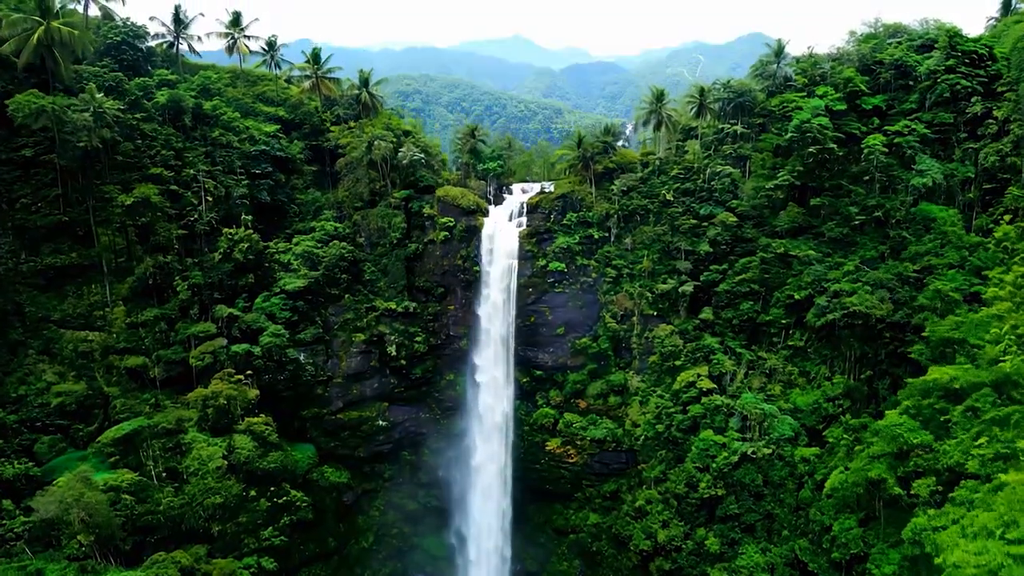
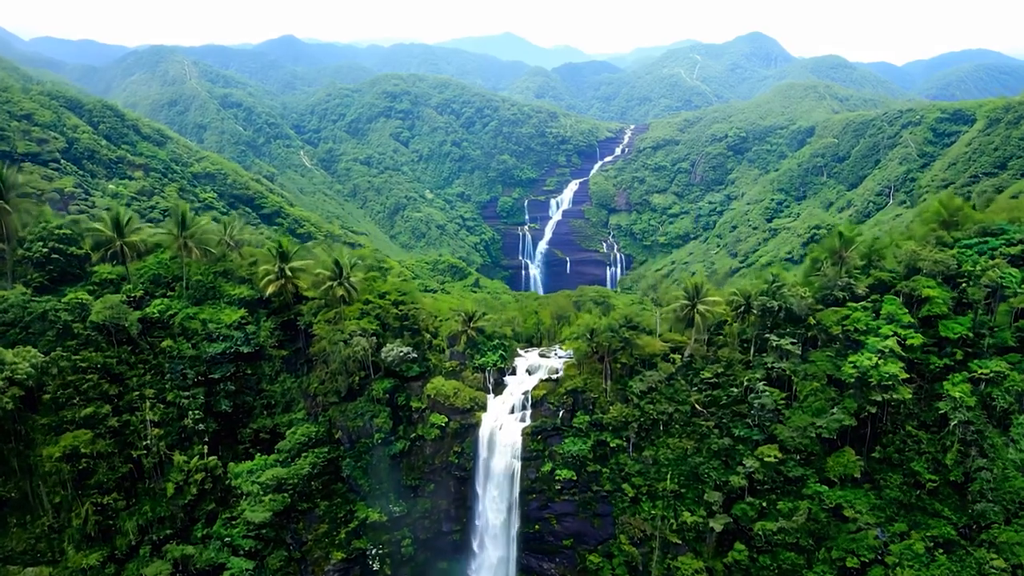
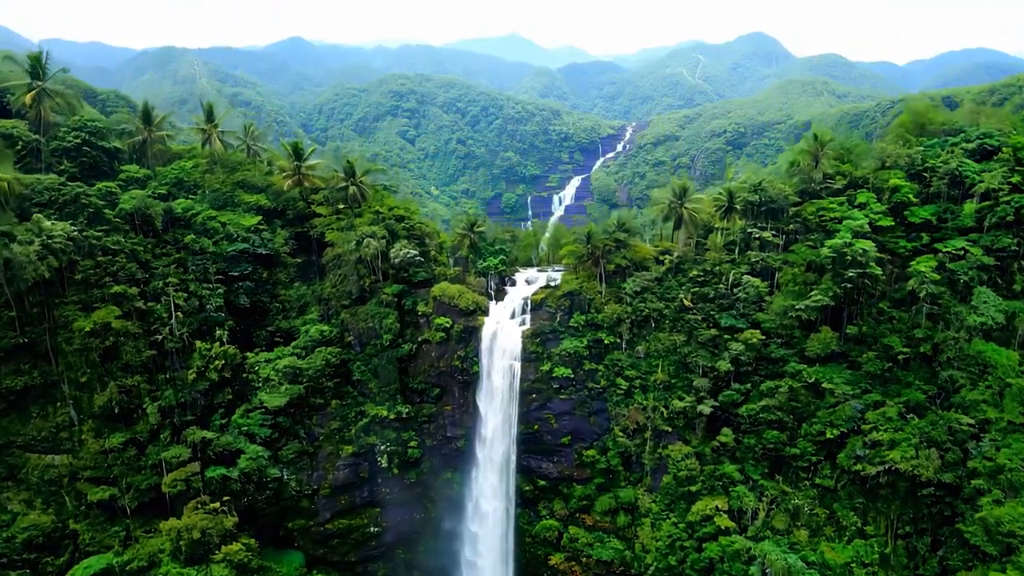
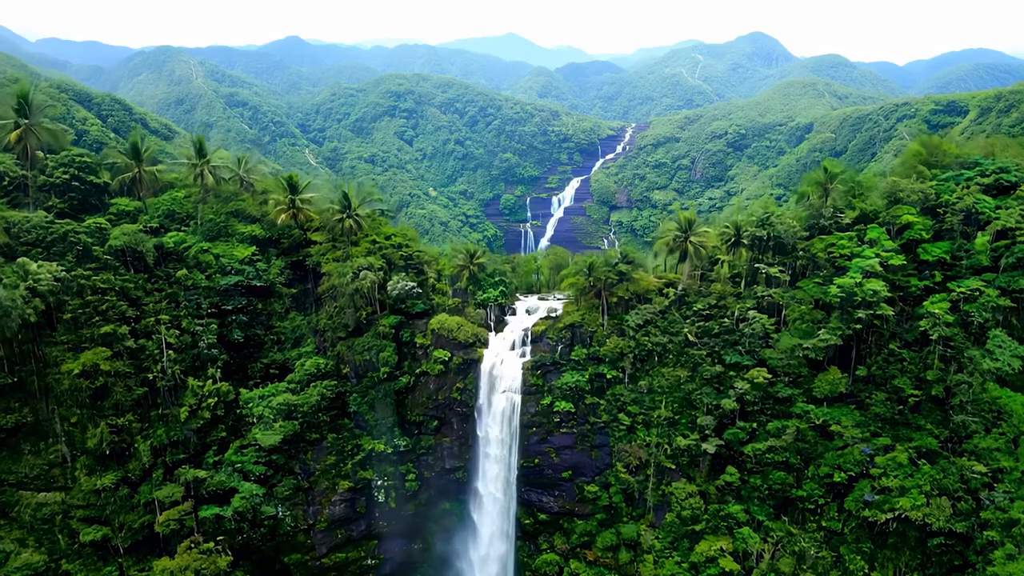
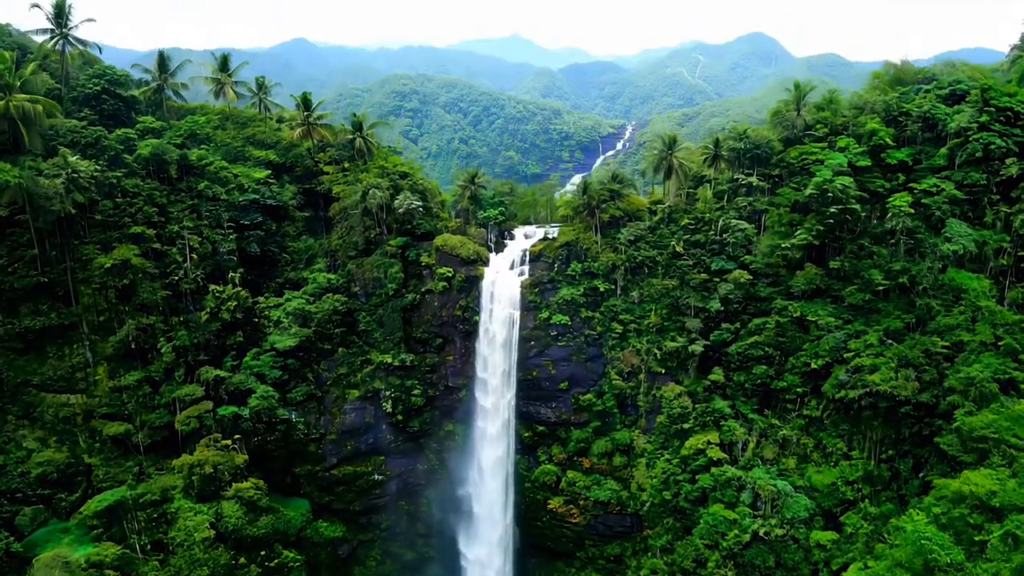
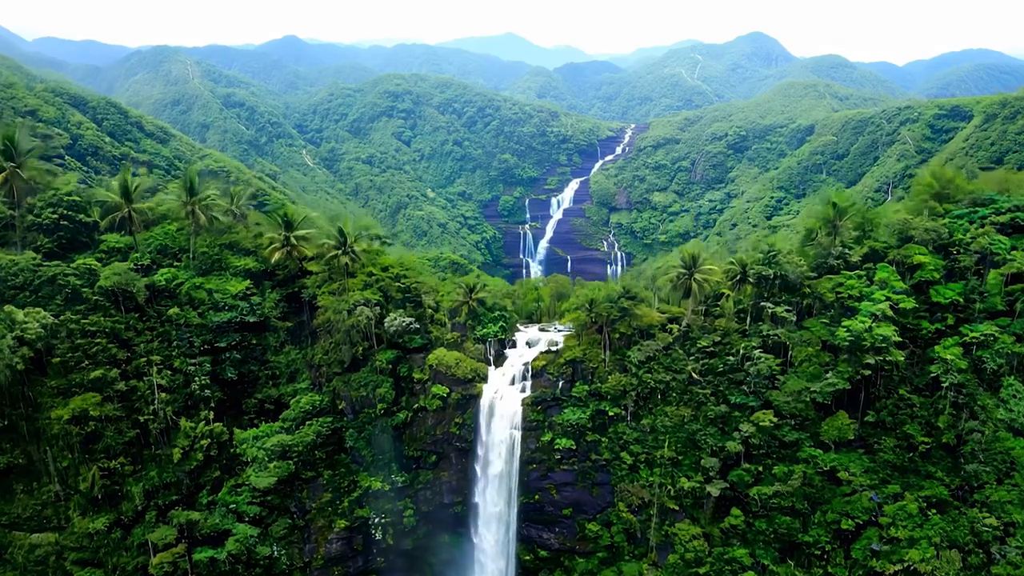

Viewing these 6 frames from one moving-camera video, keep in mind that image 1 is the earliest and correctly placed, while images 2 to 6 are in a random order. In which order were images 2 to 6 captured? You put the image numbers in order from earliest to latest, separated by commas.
5, 3, 4, 6, 2
